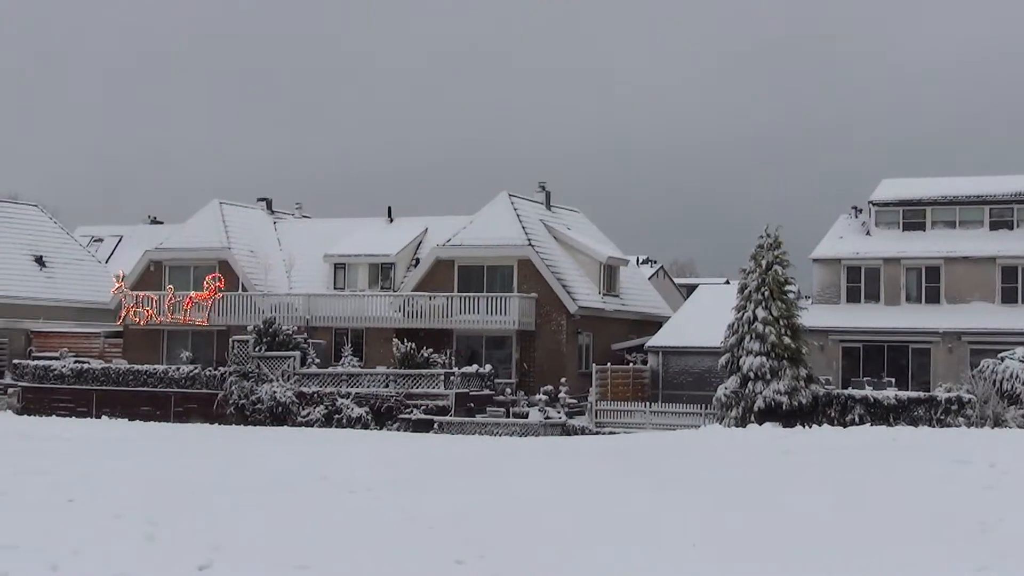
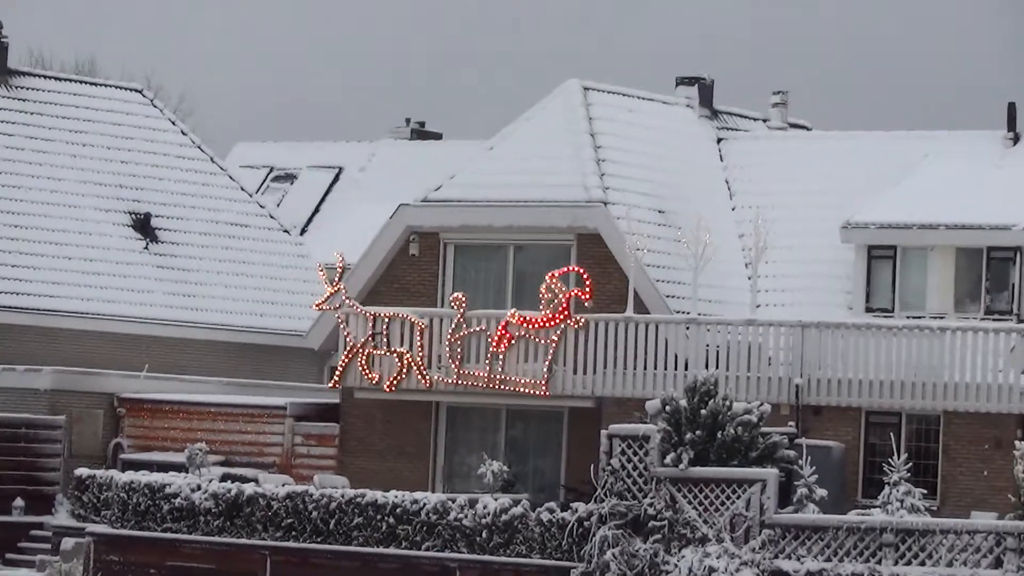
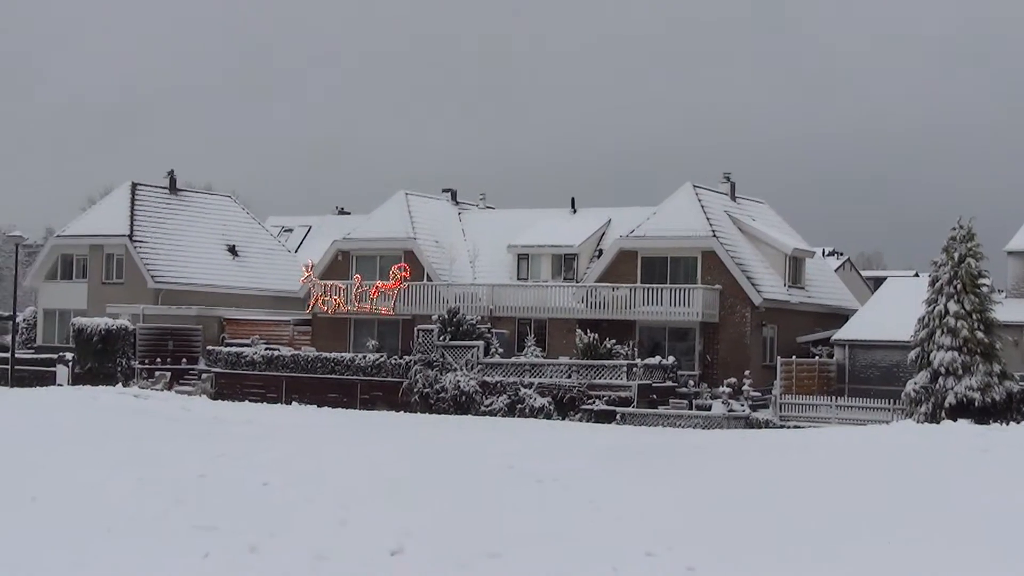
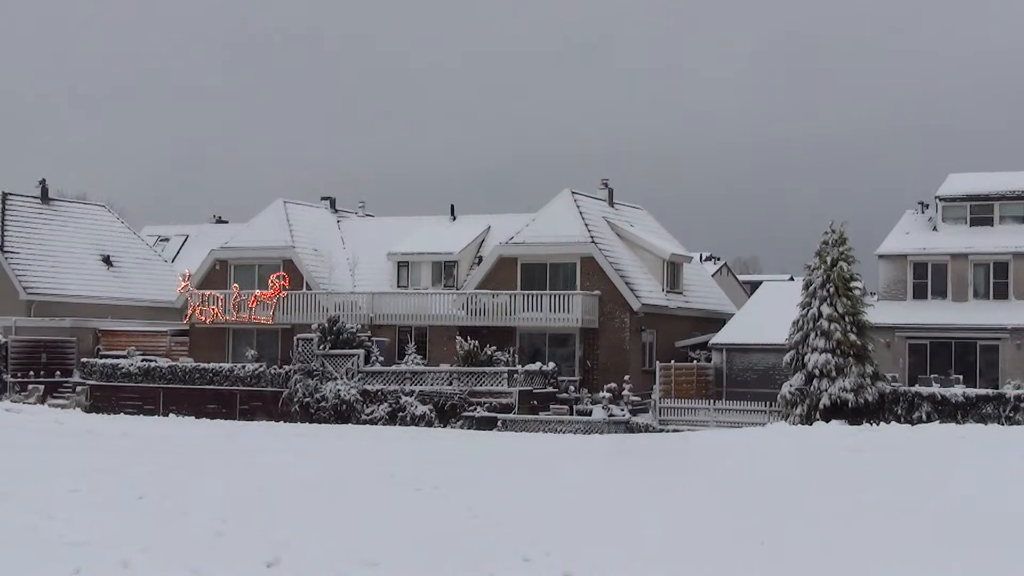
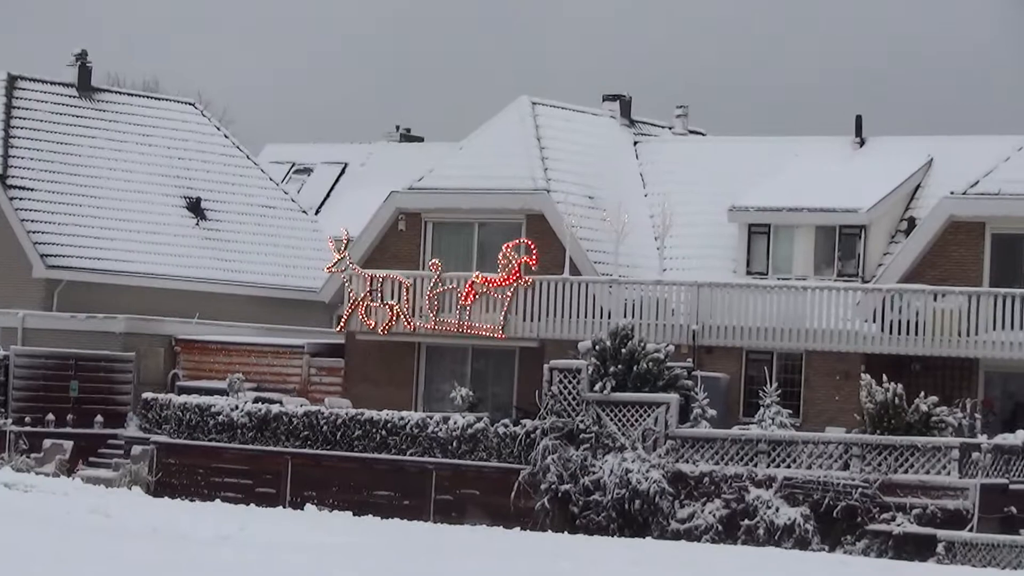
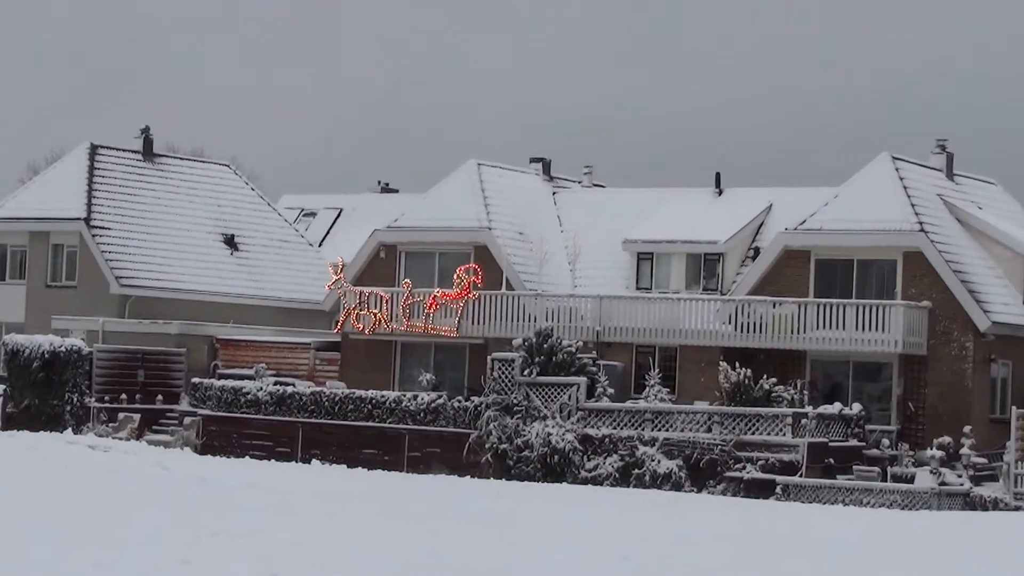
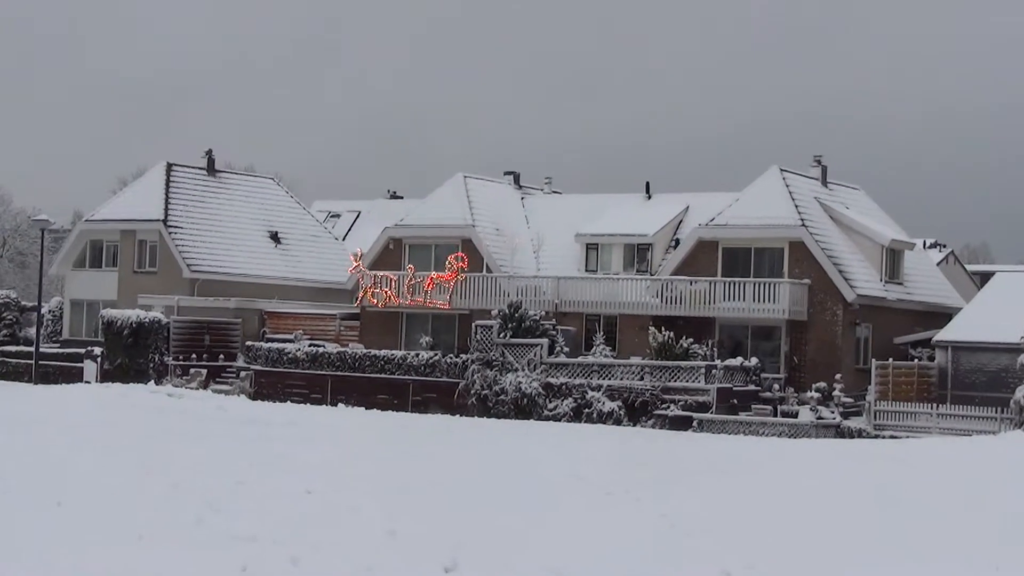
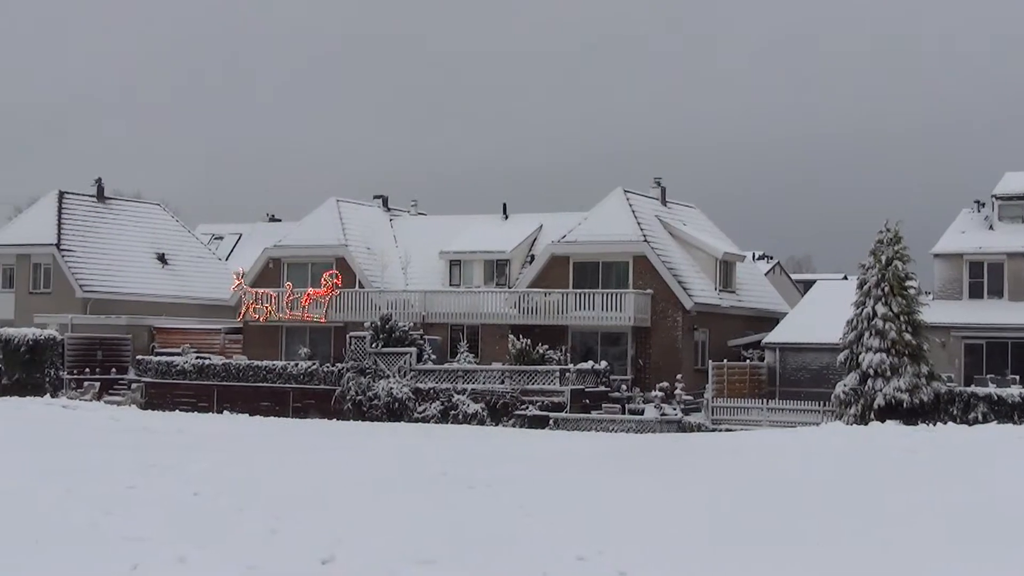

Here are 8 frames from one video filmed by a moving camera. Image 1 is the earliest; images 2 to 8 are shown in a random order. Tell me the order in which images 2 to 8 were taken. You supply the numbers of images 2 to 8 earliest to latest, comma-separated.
4, 8, 3, 7, 6, 5, 2
